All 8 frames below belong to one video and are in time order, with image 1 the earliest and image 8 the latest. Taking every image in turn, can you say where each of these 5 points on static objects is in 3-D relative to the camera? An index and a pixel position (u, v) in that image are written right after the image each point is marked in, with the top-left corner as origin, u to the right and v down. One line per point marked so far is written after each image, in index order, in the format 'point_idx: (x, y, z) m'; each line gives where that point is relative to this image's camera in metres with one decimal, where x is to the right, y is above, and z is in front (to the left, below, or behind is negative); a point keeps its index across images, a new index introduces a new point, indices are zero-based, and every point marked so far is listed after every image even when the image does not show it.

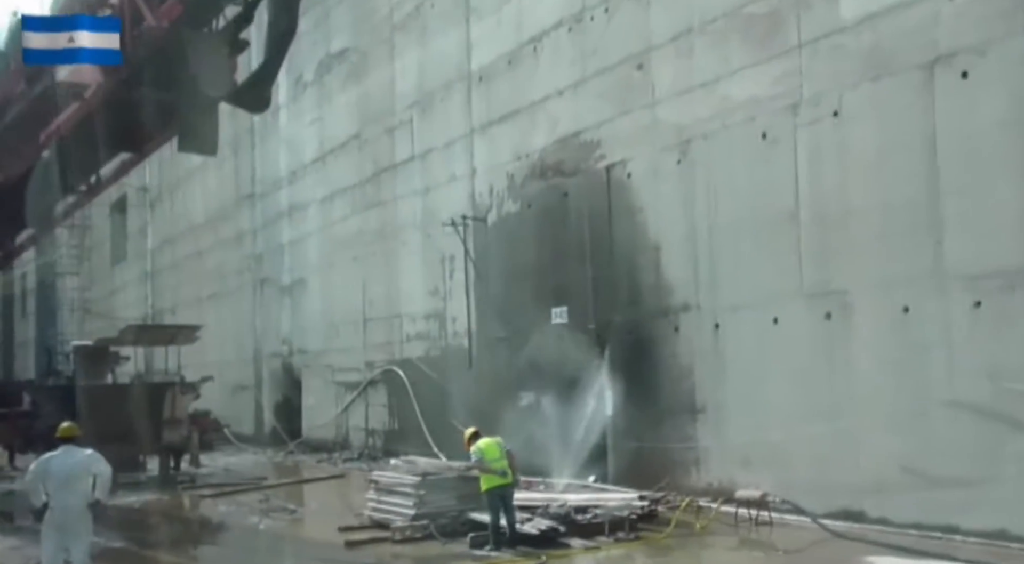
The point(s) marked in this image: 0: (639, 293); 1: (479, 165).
0: (+1.5, -0.1, +12.5) m
1: (-0.5, +1.8, +16.4) m
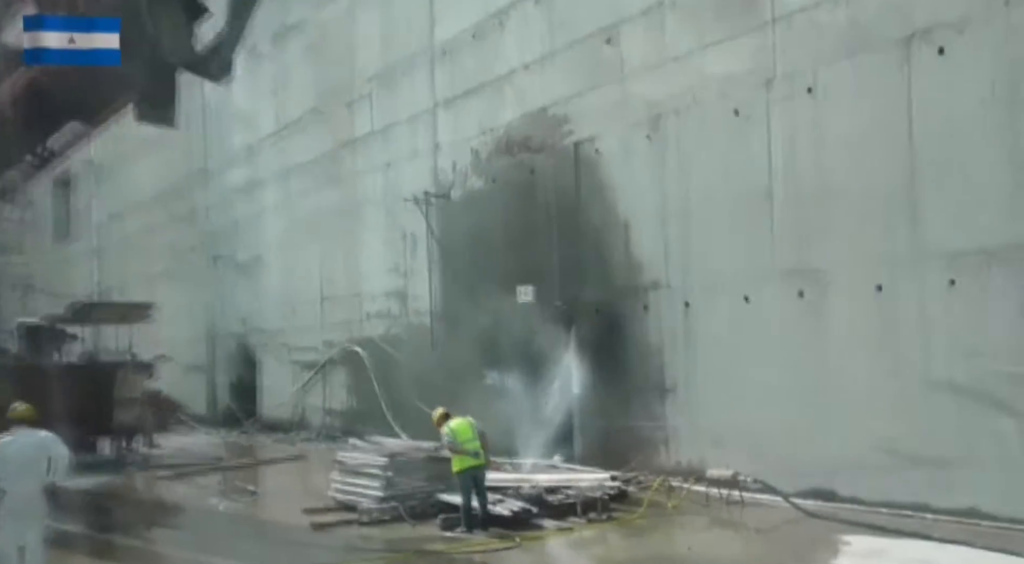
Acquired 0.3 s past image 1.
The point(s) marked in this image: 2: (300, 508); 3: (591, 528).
0: (+1.1, +0.1, +12.4) m
1: (-1.1, +2.1, +16.1) m
2: (-2.2, -2.3, +11.1) m
3: (+0.7, -2.0, +8.7) m
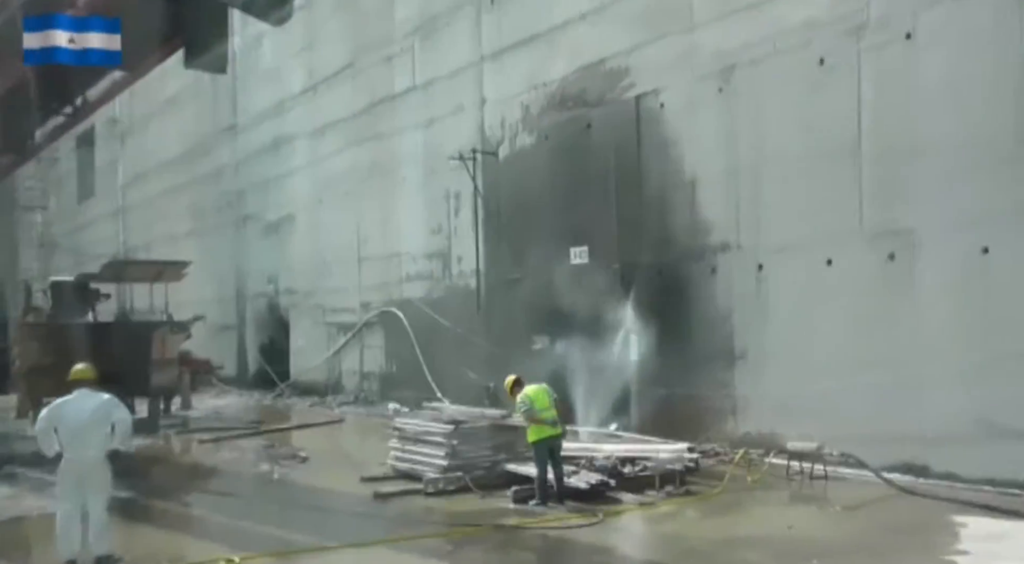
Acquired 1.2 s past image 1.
0: (+1.7, +0.5, +11.8) m
1: (-0.3, +2.7, +15.5) m
2: (-1.6, -1.9, +10.7) m
3: (+1.2, -1.7, +8.2) m
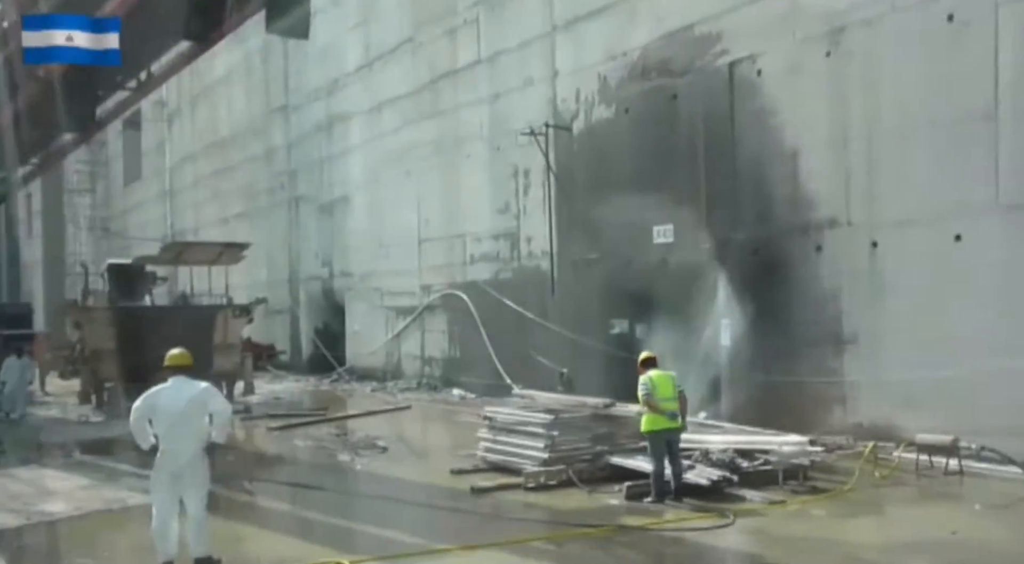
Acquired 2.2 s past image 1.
0: (+2.6, +0.8, +11.0) m
1: (+0.7, +2.9, +14.8) m
2: (-0.7, -1.7, +10.1) m
3: (+2.0, -1.5, +7.5) m
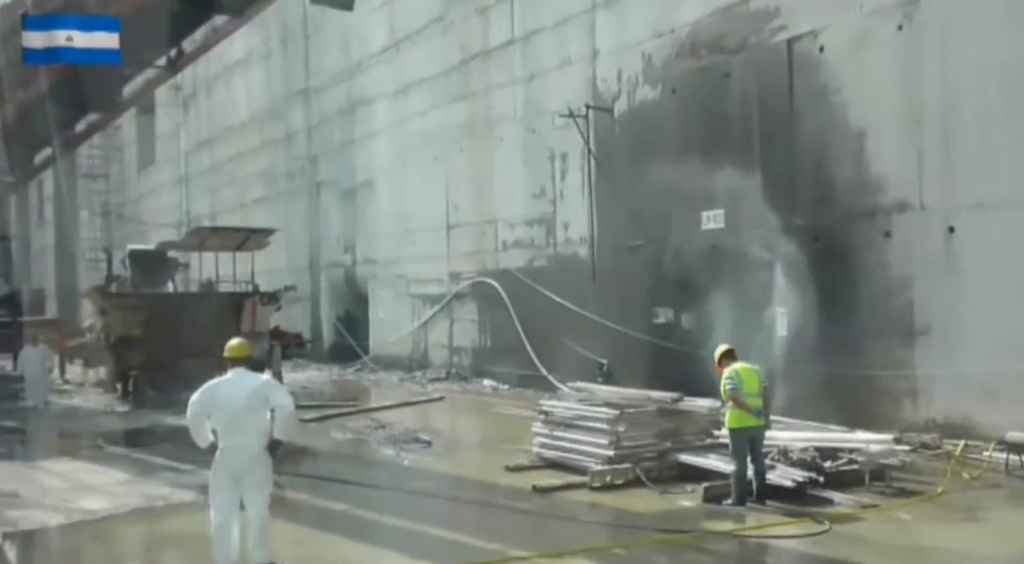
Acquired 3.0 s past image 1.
0: (+3.1, +0.9, +10.5) m
1: (+1.2, +3.1, +14.2) m
2: (-0.3, -1.6, +9.6) m
3: (+2.5, -1.4, +7.0) m
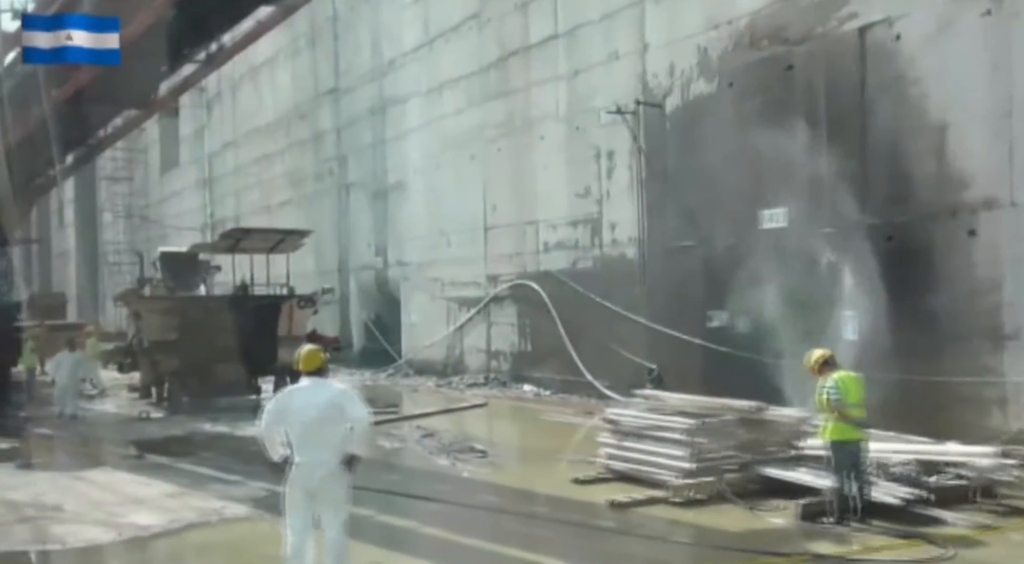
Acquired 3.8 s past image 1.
0: (+3.7, +0.9, +9.9) m
1: (+1.8, +3.1, +13.7) m
2: (+0.2, -1.6, +9.0) m
3: (+2.9, -1.4, +6.4) m
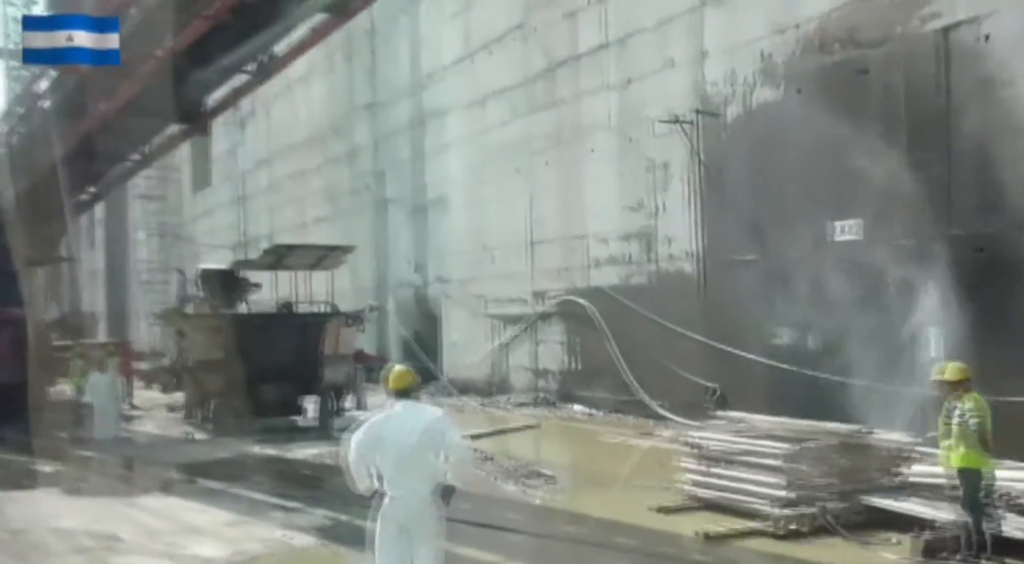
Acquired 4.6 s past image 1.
0: (+4.2, +0.7, +9.4) m
1: (+2.5, +2.9, +13.2) m
2: (+0.8, -1.7, +8.5) m
3: (+3.4, -1.5, +5.8) m
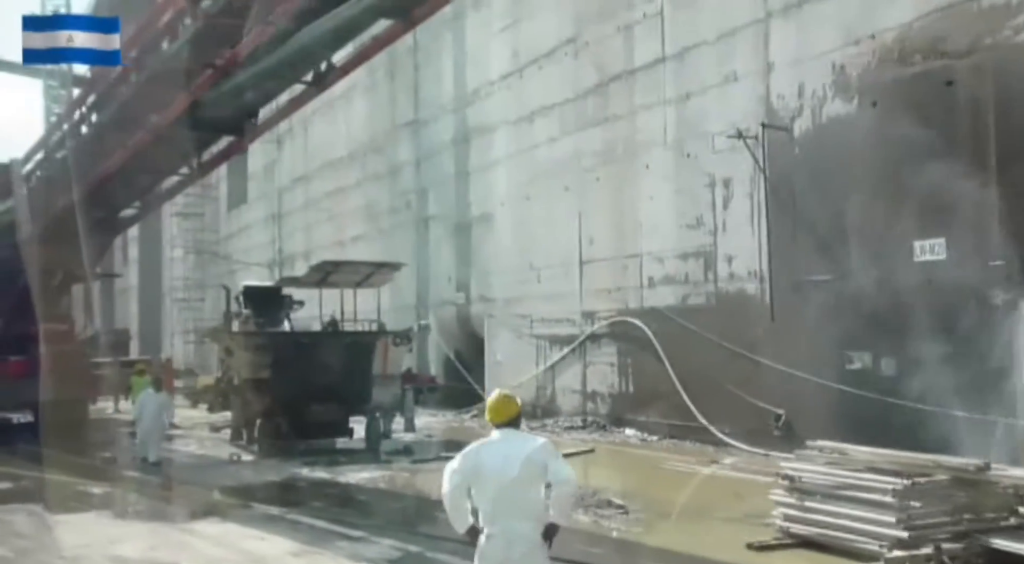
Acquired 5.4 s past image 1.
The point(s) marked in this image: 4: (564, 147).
0: (+4.8, +0.6, +8.8) m
1: (+3.2, +2.6, +12.7) m
2: (+1.3, -1.9, +8.0) m
3: (+3.9, -1.6, +5.2) m
4: (+0.9, +2.2, +17.1) m
